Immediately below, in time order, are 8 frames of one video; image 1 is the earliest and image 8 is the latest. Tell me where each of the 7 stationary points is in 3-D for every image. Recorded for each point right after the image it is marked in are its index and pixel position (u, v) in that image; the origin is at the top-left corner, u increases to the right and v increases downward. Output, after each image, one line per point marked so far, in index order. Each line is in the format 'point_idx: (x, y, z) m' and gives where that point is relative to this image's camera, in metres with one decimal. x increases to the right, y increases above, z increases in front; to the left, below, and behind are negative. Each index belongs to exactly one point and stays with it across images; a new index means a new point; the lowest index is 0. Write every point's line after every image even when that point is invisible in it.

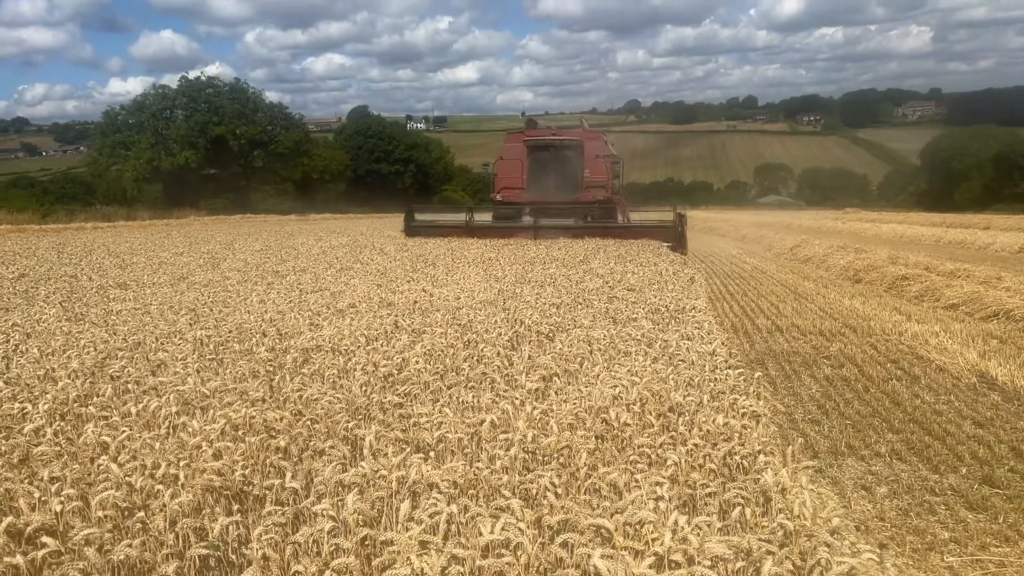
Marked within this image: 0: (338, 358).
0: (-1.2, -0.5, +5.8) m
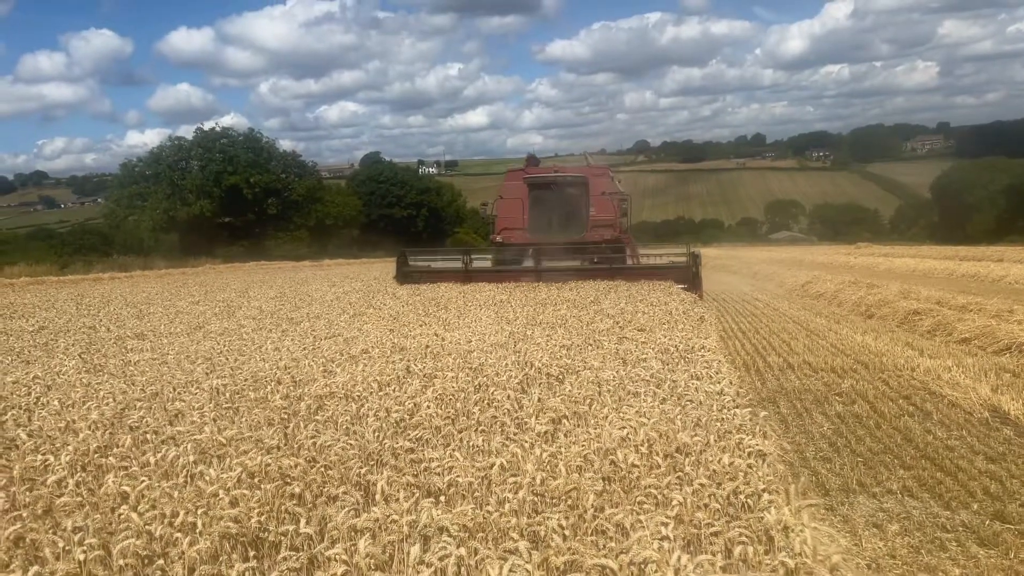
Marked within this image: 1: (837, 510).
0: (-1.2, -0.8, +5.9) m
1: (+2.3, -1.6, +5.8) m
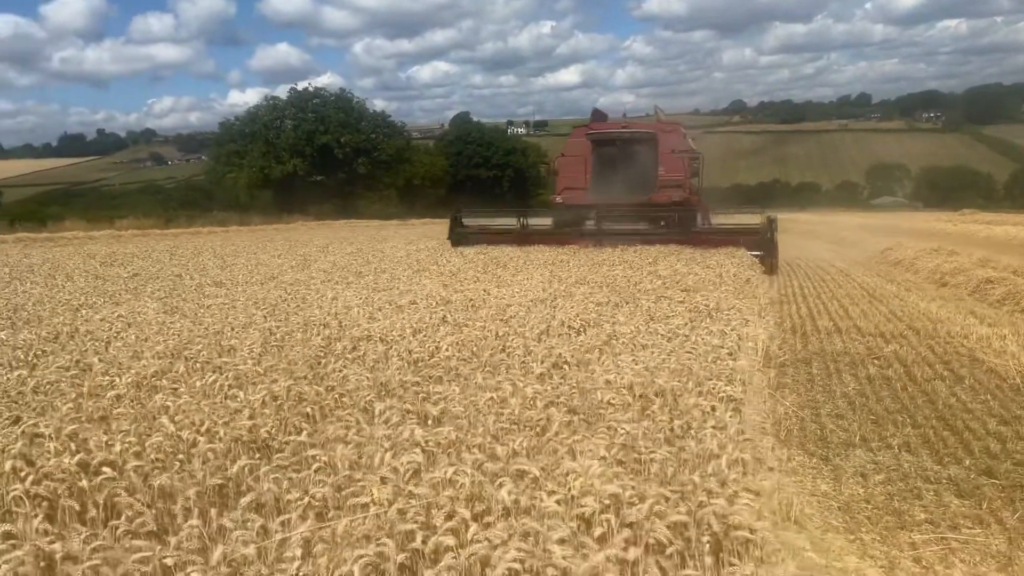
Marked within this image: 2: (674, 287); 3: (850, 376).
0: (-1.1, -0.5, +6.5) m
1: (+2.4, -1.3, +6.1) m
2: (+2.4, 0.0, +11.7) m
3: (+3.7, -1.0, +9.0) m
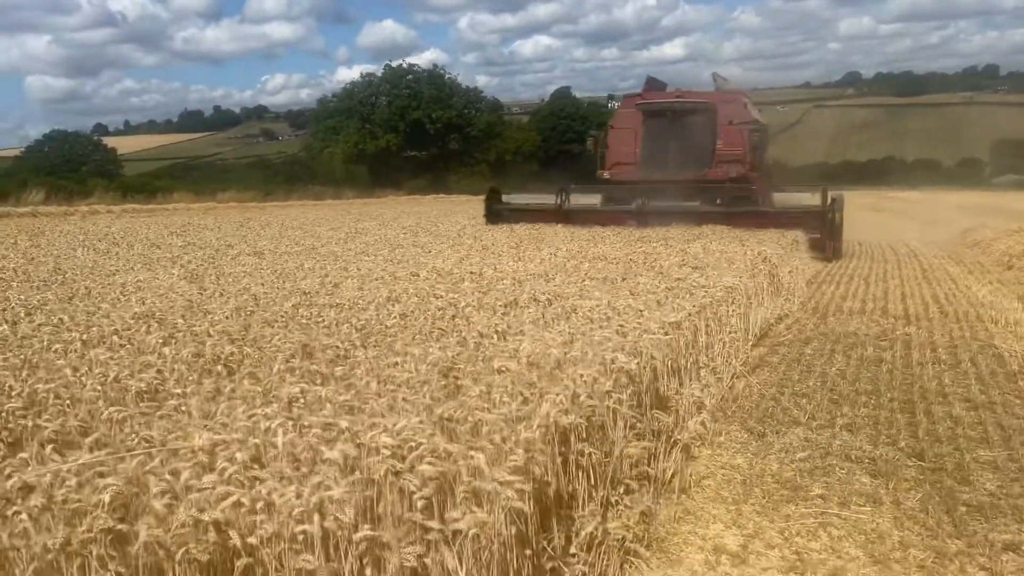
0: (-1.5, -0.2, +6.9) m
1: (+1.9, -1.1, +6.1) m
2: (+2.6, +0.3, +11.6) m
3: (+3.6, -0.7, +8.9) m
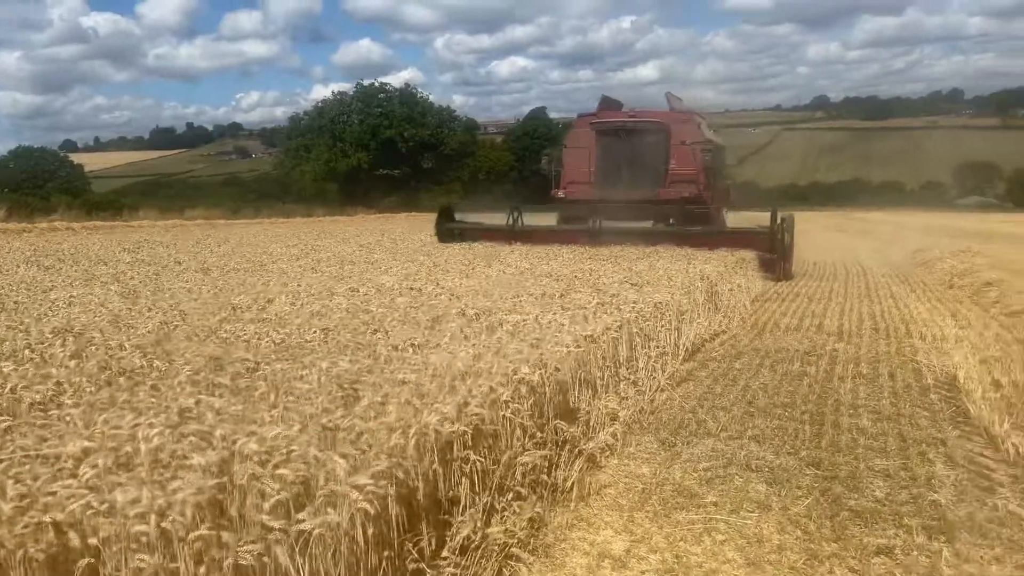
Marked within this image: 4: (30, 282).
0: (-2.1, -0.3, +7.0) m
1: (+1.2, -1.2, +6.3) m
2: (+1.8, +0.1, +11.8) m
3: (+2.8, -0.9, +9.1) m
4: (-6.7, +0.1, +11.2) m
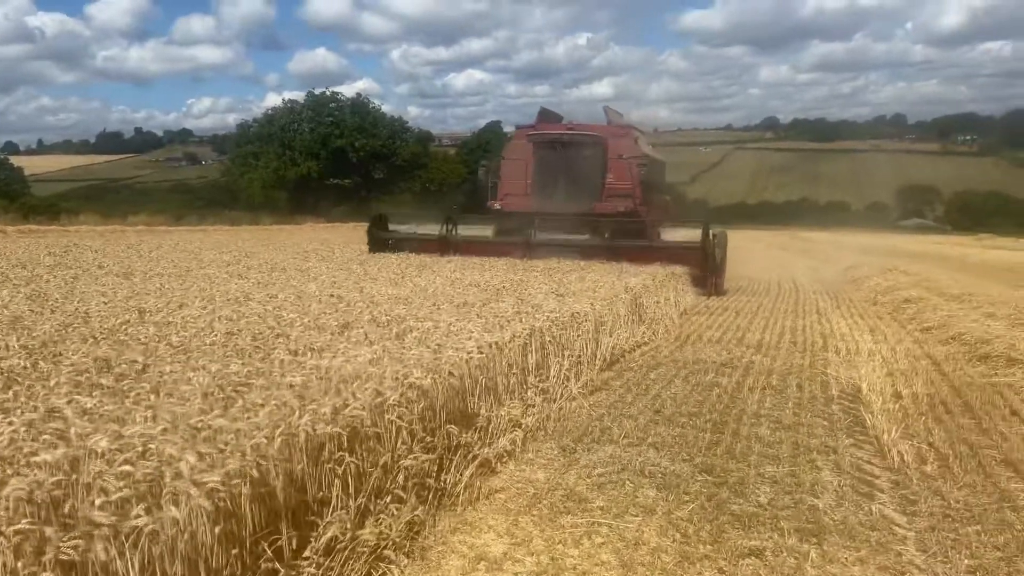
0: (-2.9, -0.4, +6.9) m
1: (+0.5, -1.3, +6.3) m
2: (+0.7, -0.1, +11.9) m
3: (+1.9, -1.1, +9.3) m
4: (-7.7, +0.1, +10.8) m
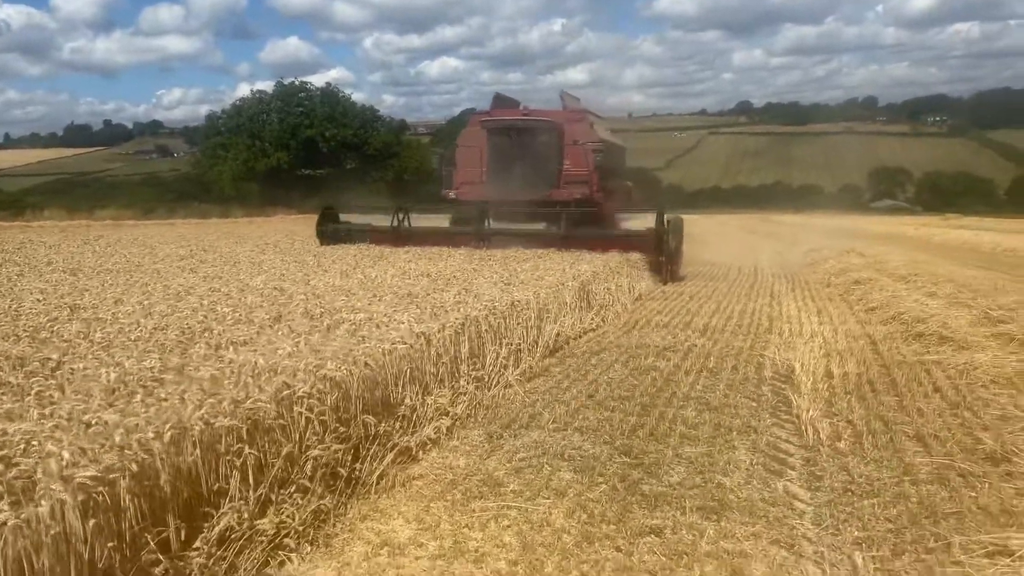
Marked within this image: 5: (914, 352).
0: (-3.5, -0.3, +6.9) m
1: (-0.1, -1.2, +6.4) m
2: (0.0, +0.1, +12.0) m
3: (+1.2, -0.9, +9.4) m
4: (-8.4, 0.0, +10.7) m
5: (+4.9, -0.8, +10.0) m
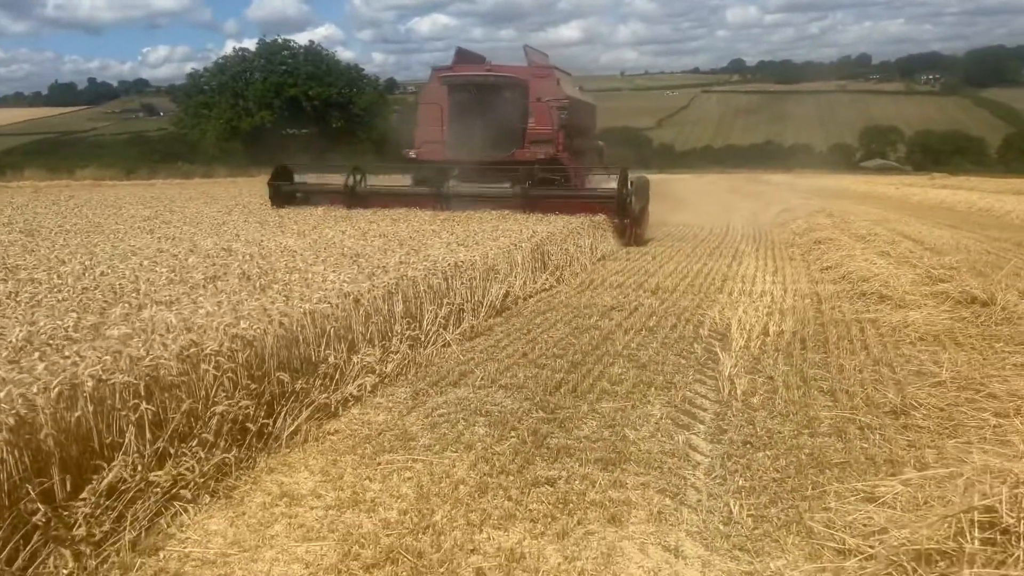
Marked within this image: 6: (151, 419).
0: (-4.1, 0.0, +7.0) m
1: (-0.7, -0.9, +6.6) m
2: (-0.7, +0.7, +12.1) m
3: (+0.6, -0.4, +9.6) m
4: (-9.1, +0.5, +10.7) m
5: (+4.2, -0.3, +10.2) m
6: (-1.9, -0.7, +4.4) m
